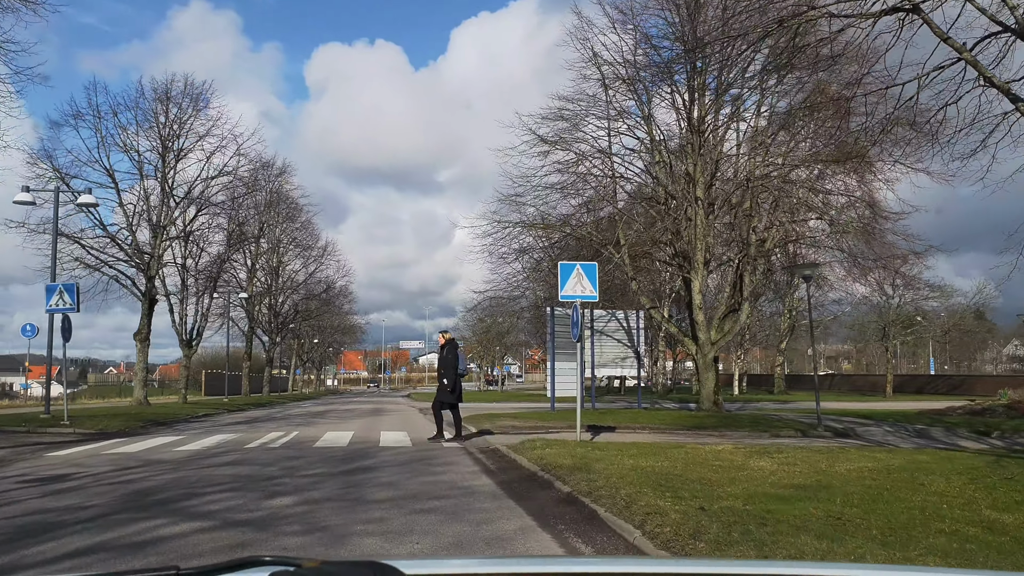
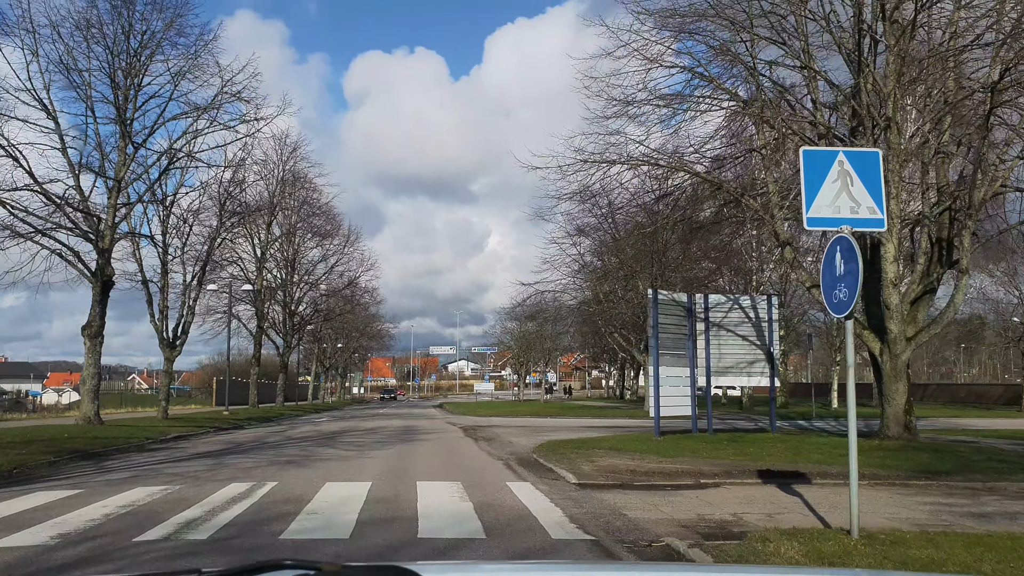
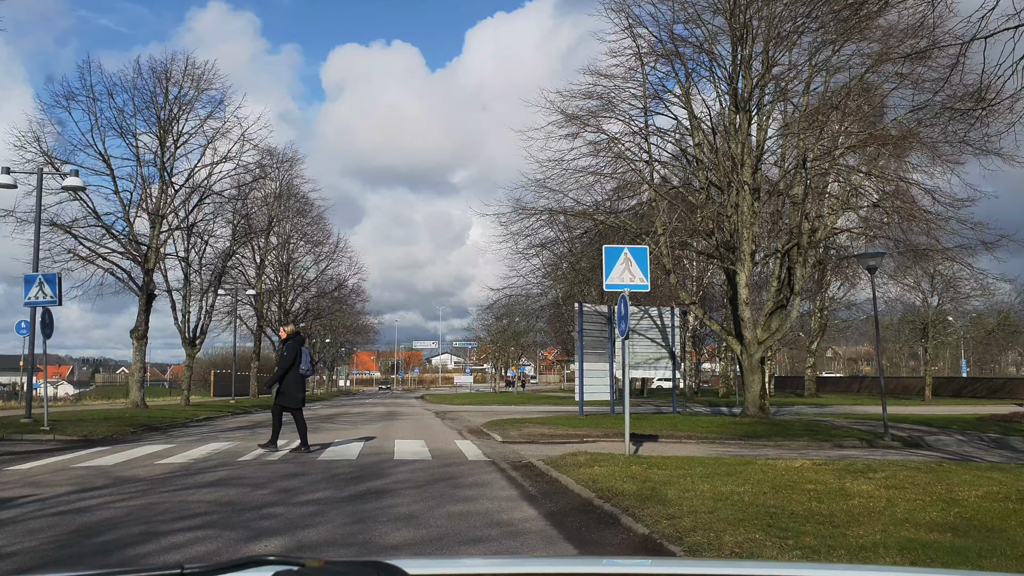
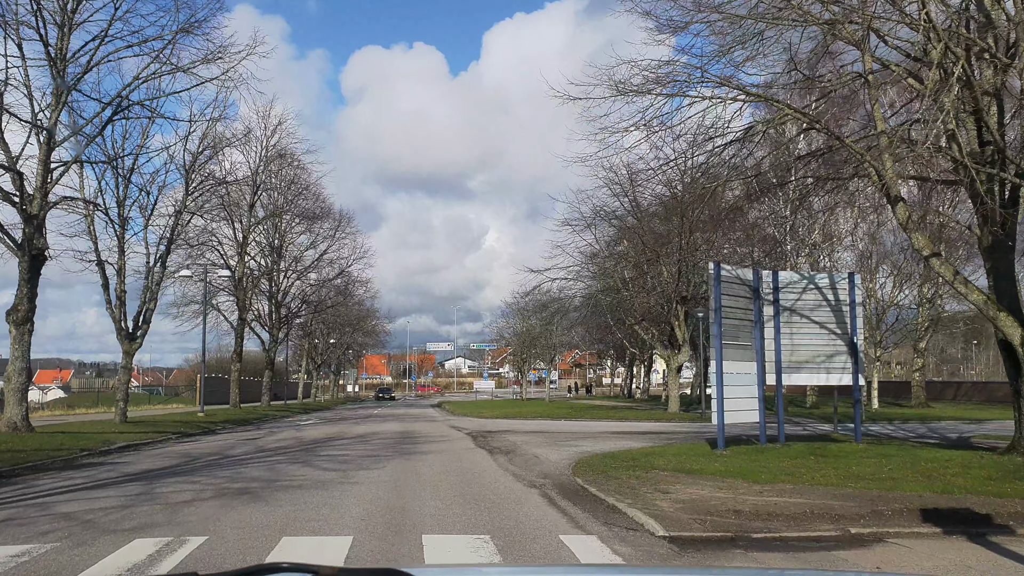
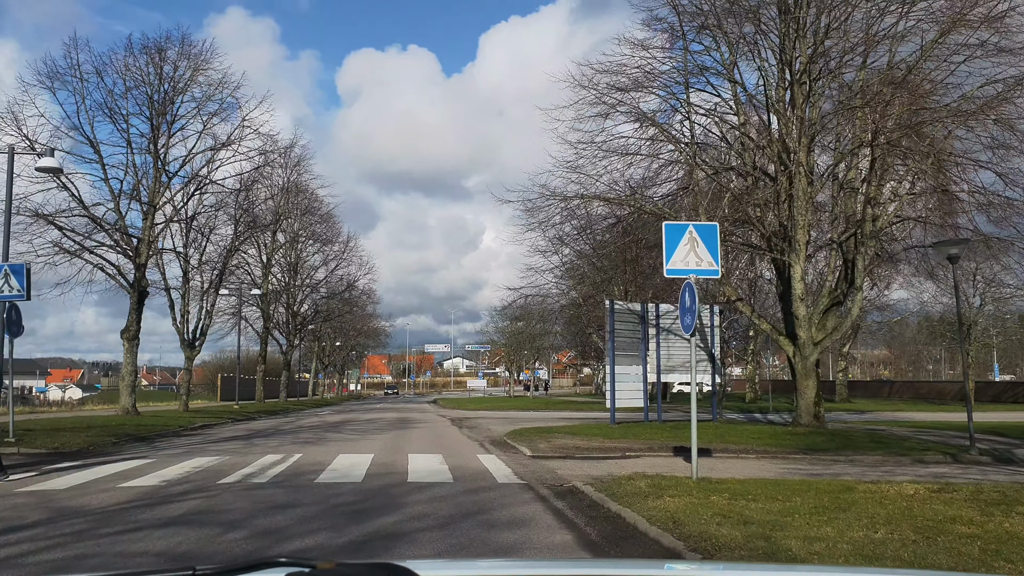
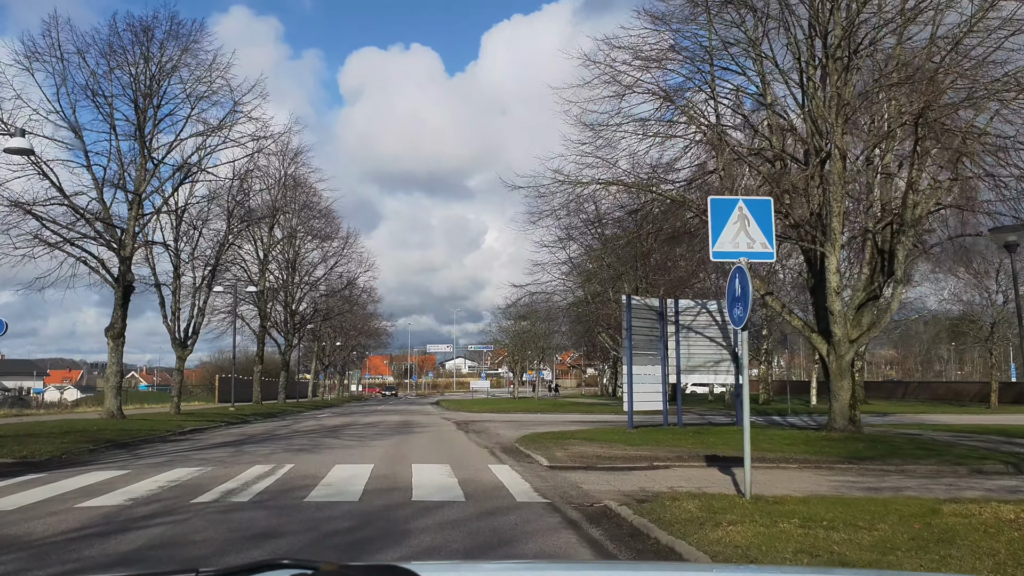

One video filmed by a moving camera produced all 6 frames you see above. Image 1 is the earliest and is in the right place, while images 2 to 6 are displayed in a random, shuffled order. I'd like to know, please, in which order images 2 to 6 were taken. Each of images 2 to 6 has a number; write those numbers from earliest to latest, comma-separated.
3, 5, 6, 2, 4
